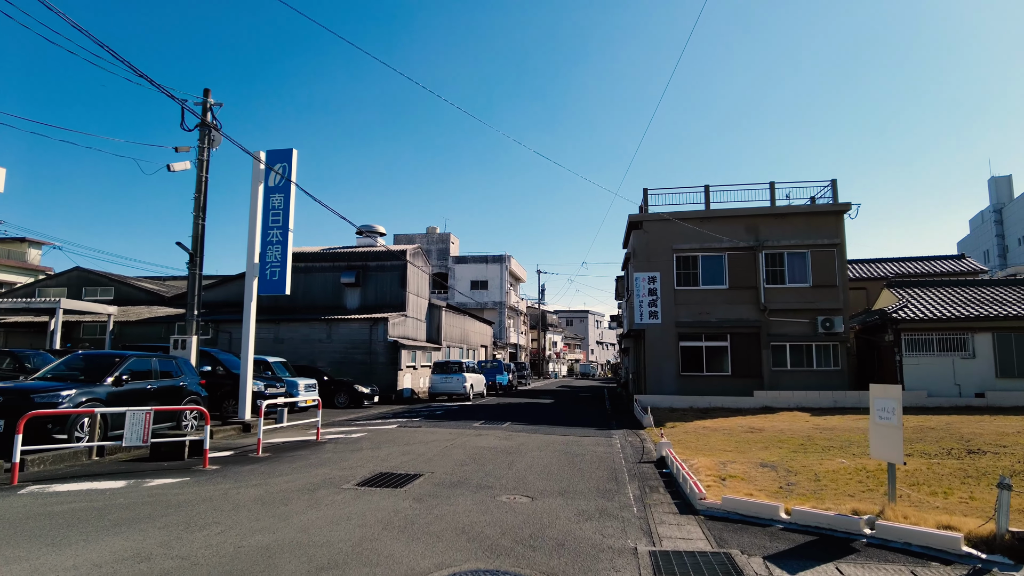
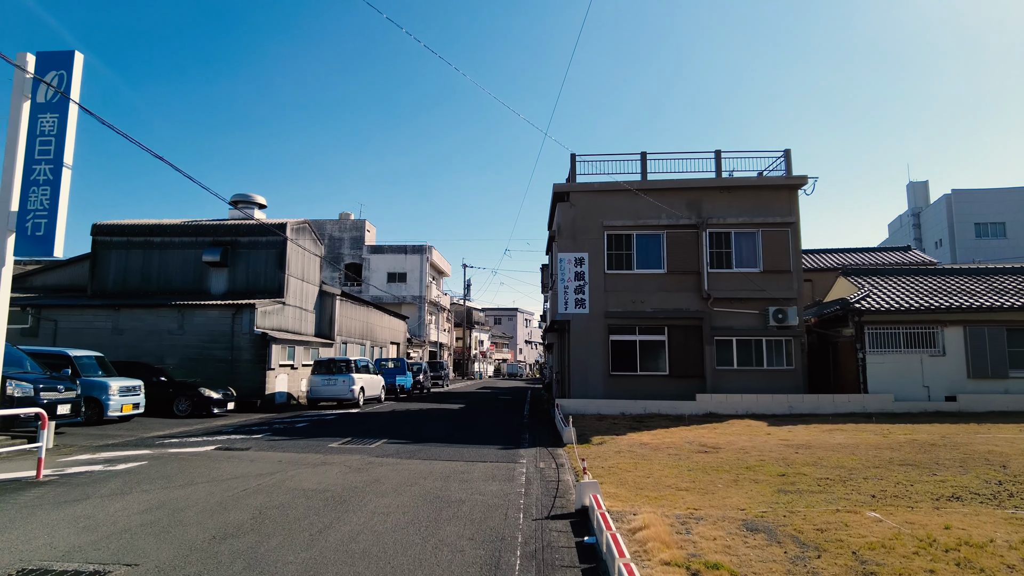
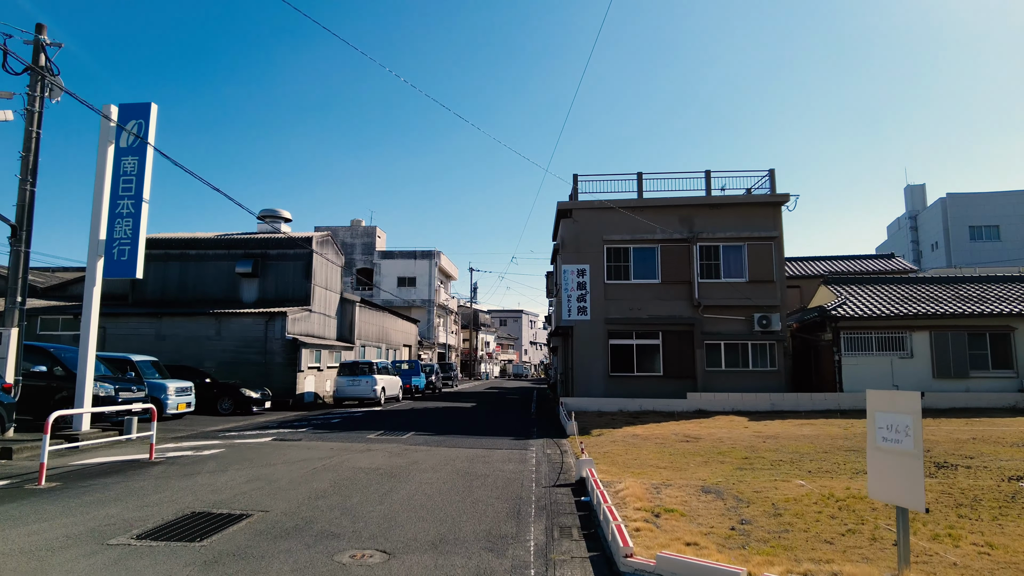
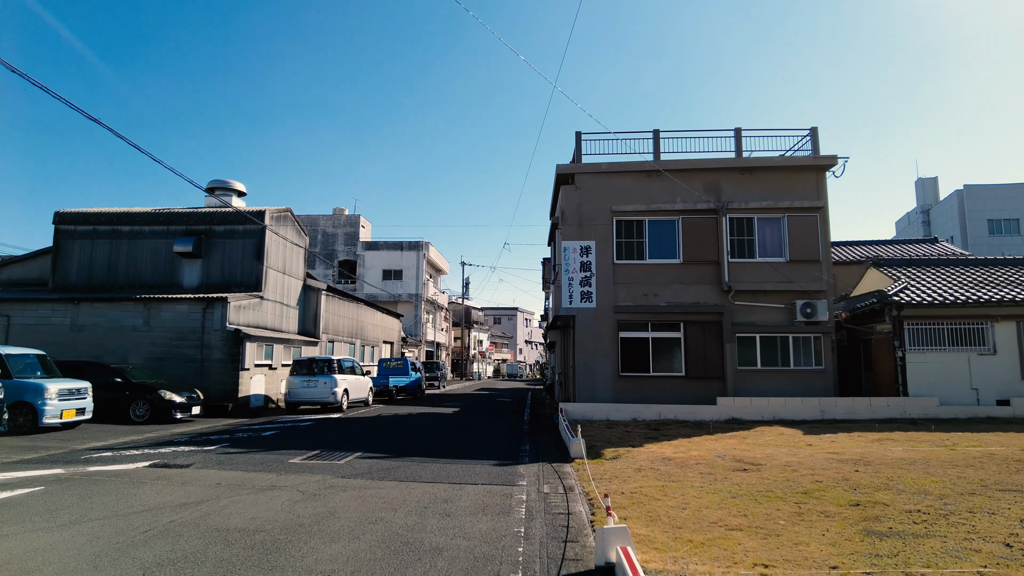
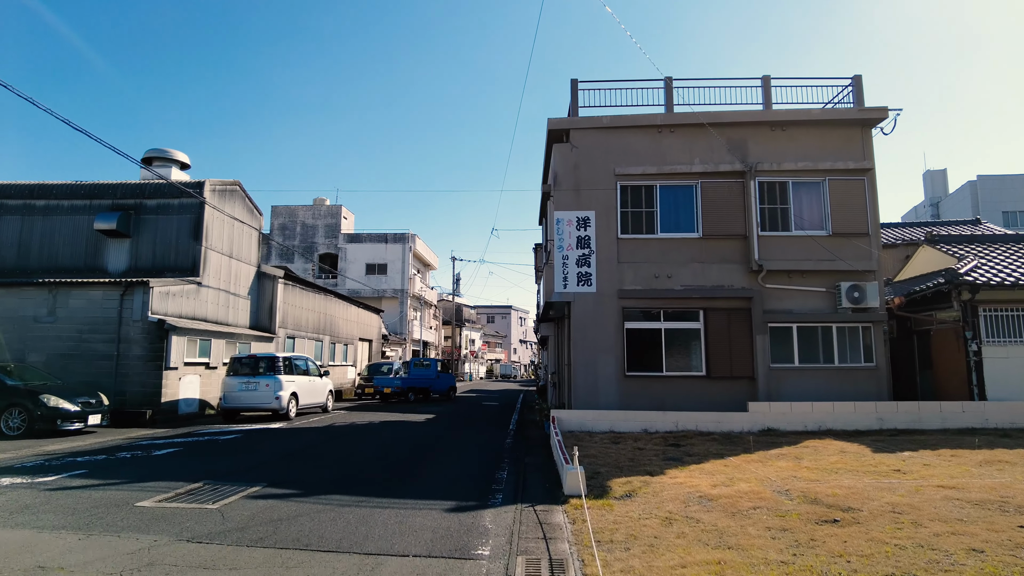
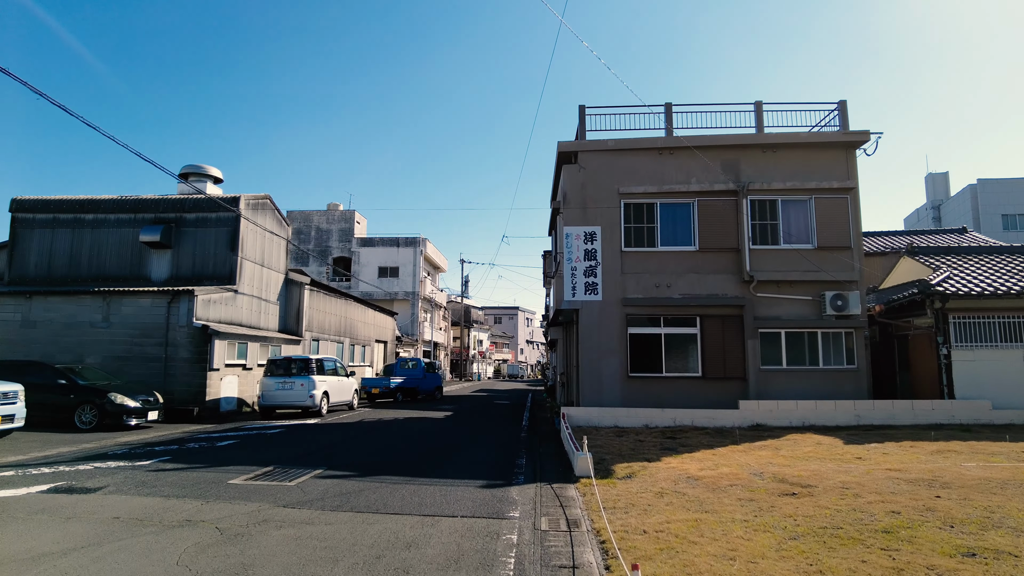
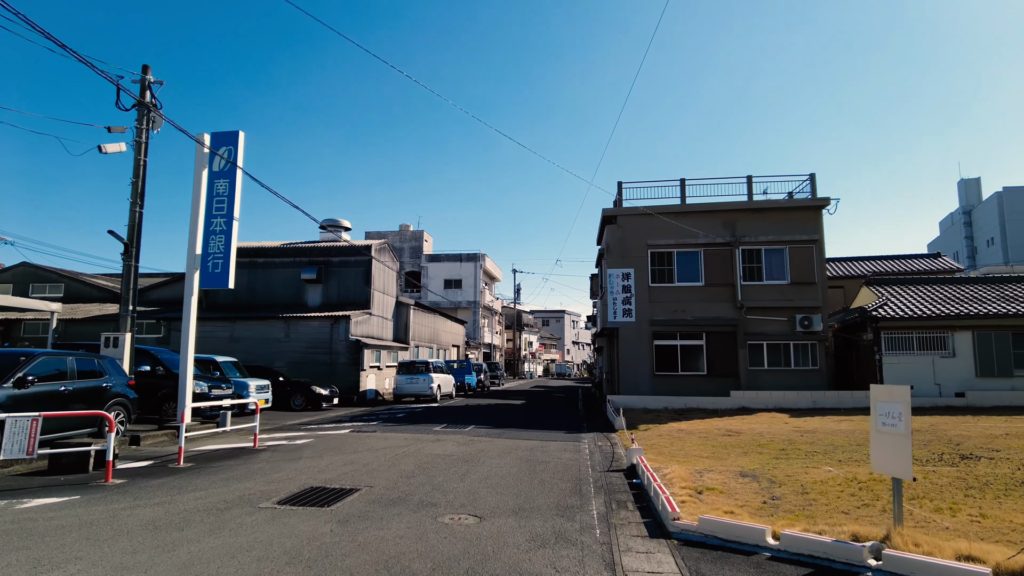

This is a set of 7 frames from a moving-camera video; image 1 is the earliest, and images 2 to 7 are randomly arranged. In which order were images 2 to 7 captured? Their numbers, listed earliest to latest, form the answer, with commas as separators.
7, 3, 2, 4, 6, 5
